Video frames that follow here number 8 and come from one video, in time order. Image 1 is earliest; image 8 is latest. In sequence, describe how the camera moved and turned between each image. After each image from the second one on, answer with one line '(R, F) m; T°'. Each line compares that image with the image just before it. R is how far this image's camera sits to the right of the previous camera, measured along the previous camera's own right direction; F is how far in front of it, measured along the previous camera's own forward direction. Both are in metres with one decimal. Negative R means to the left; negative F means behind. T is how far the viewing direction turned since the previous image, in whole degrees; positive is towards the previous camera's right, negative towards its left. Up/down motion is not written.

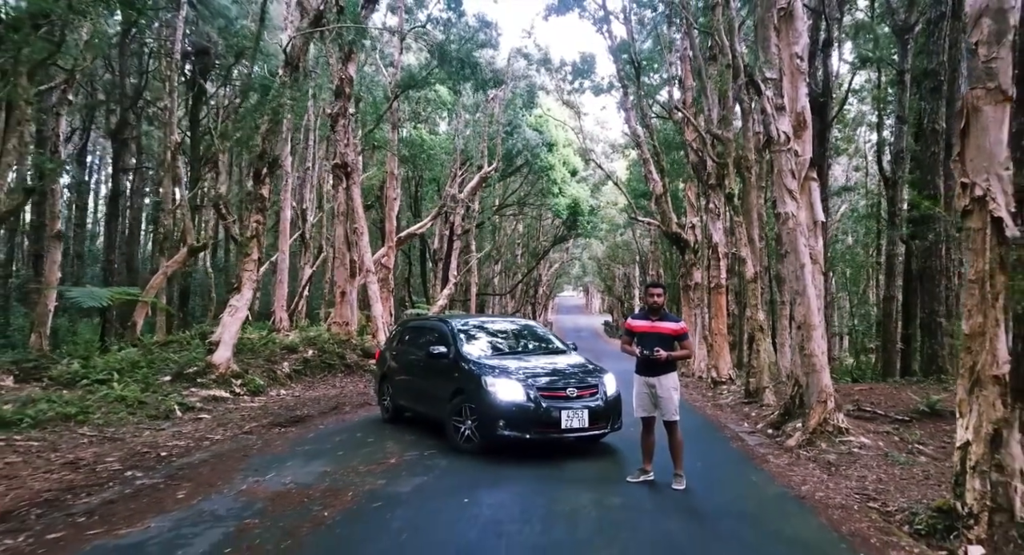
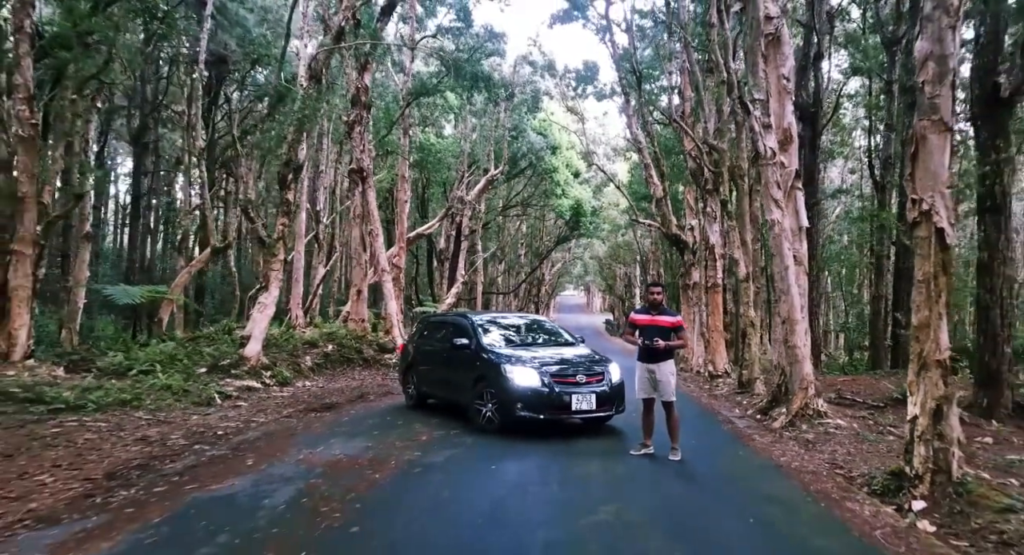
(-0.2, -0.9) m; 0°
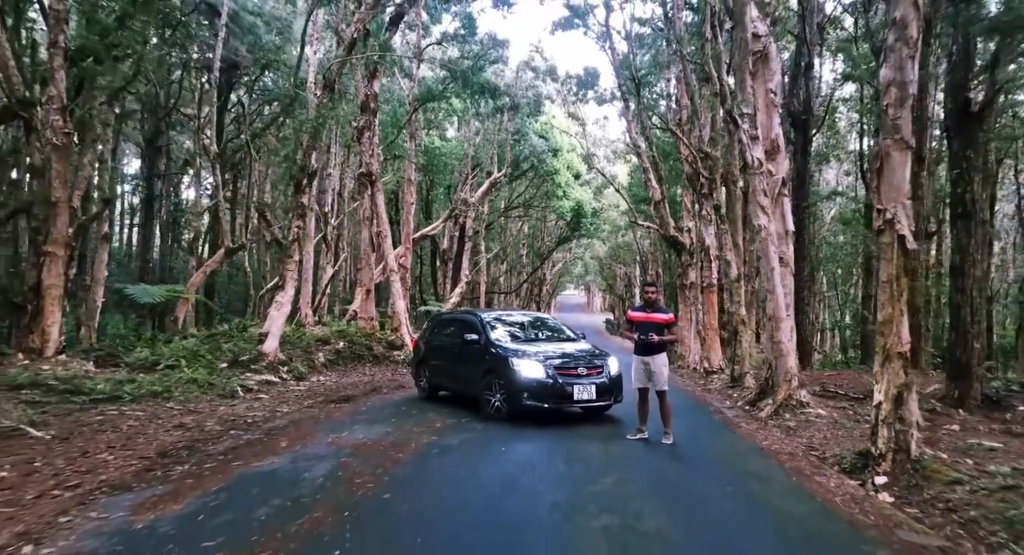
(-0.1, -0.7) m; 0°
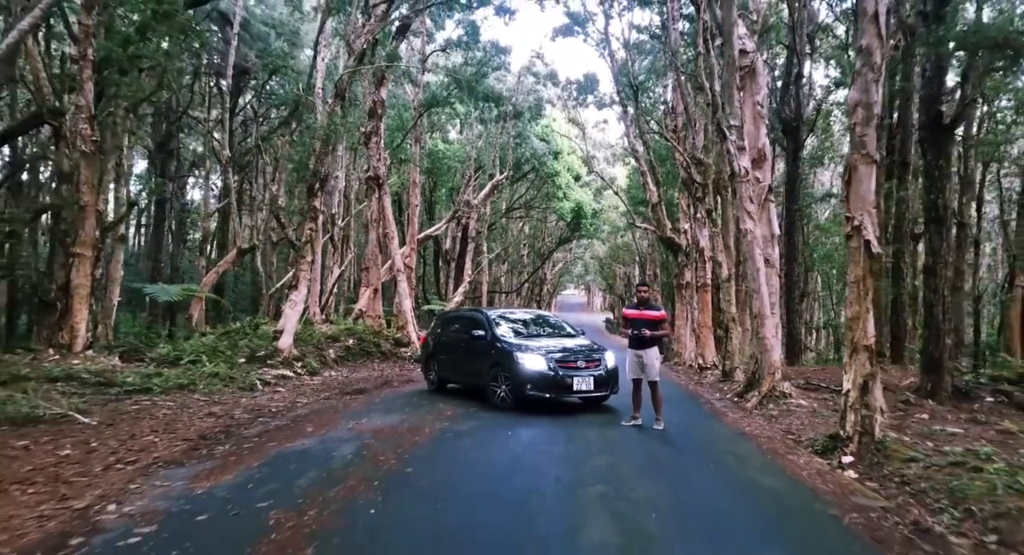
(-0.1, -0.7) m; 0°
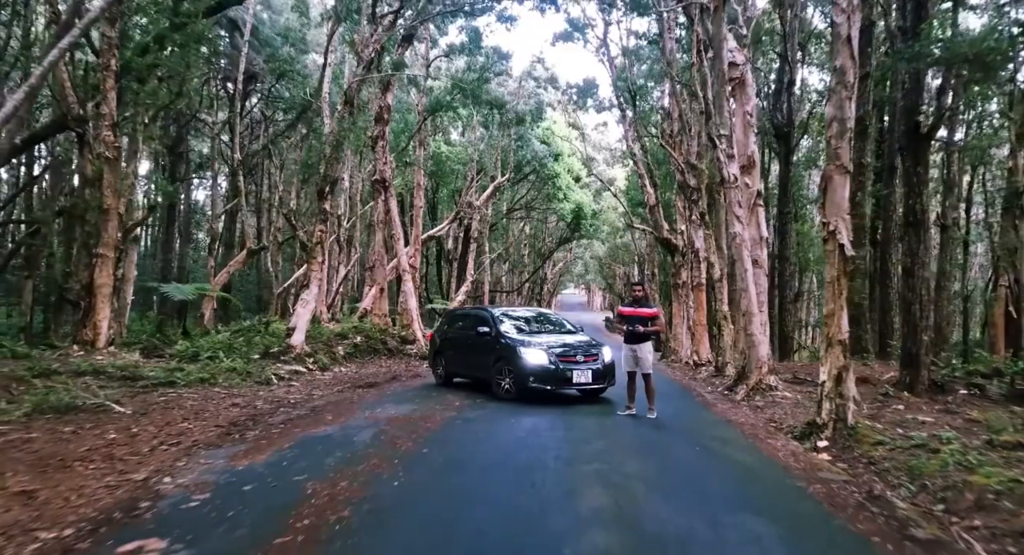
(-0.1, -0.6) m; 0°
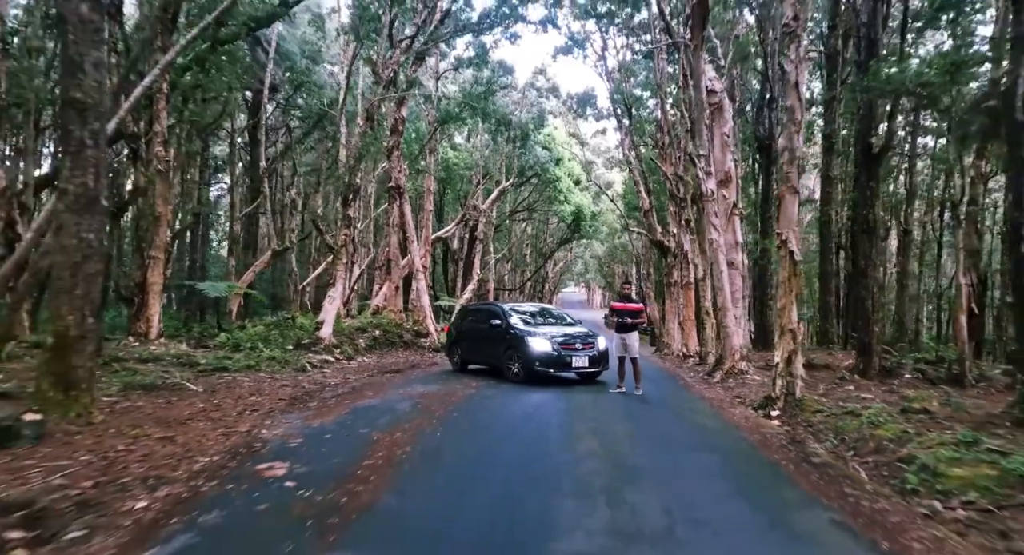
(-0.2, -1.7) m; 0°
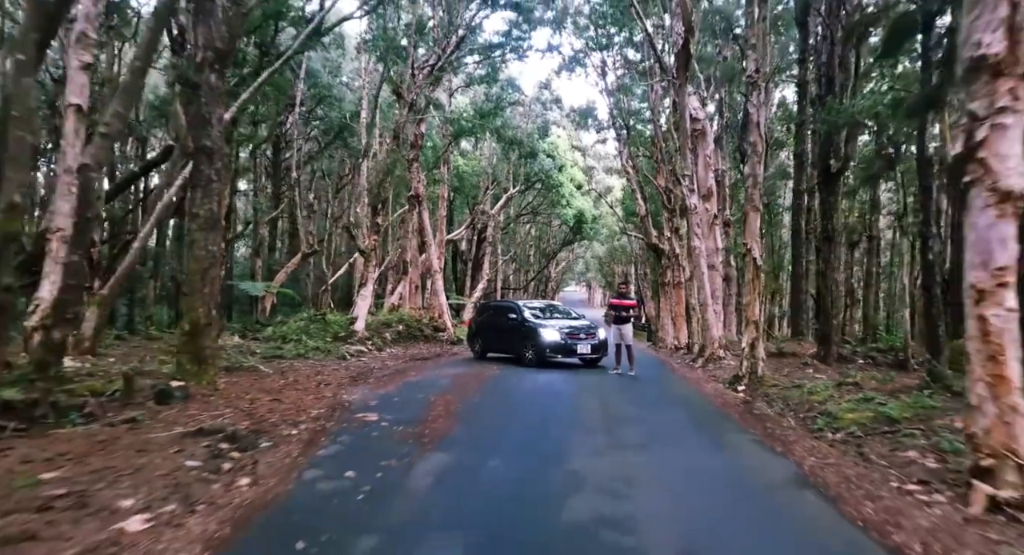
(-0.3, -2.2) m; 0°
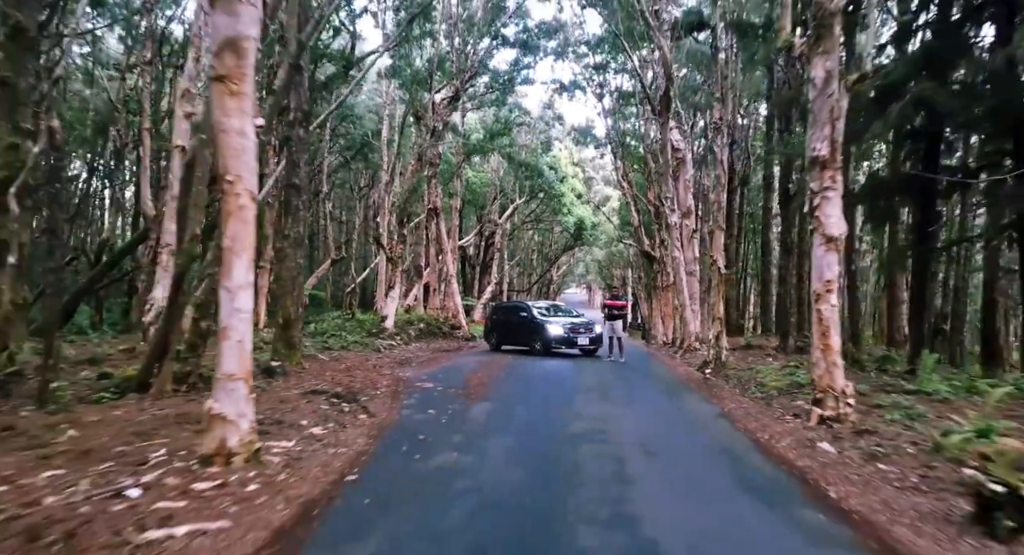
(-0.3, -2.8) m; 0°
